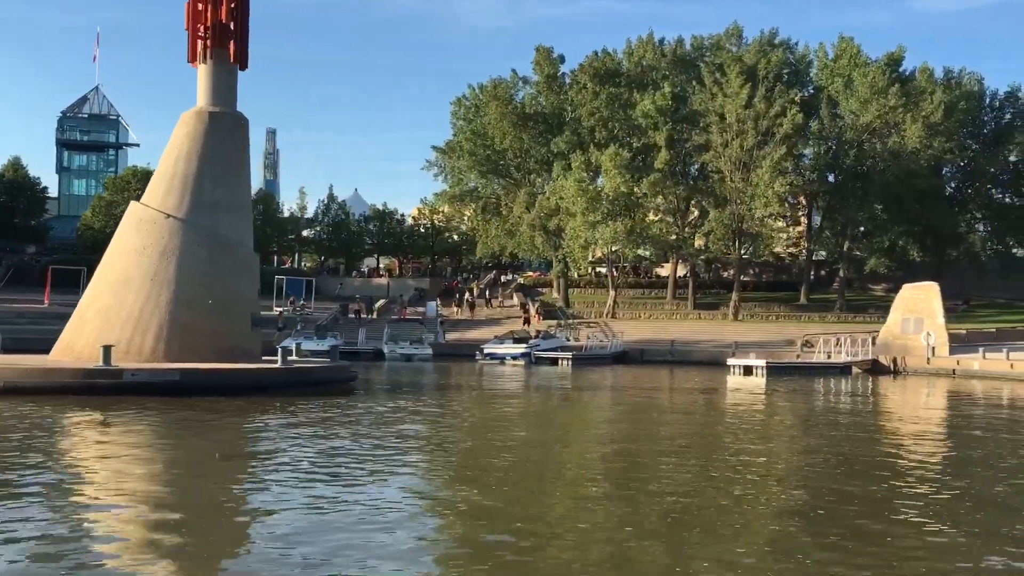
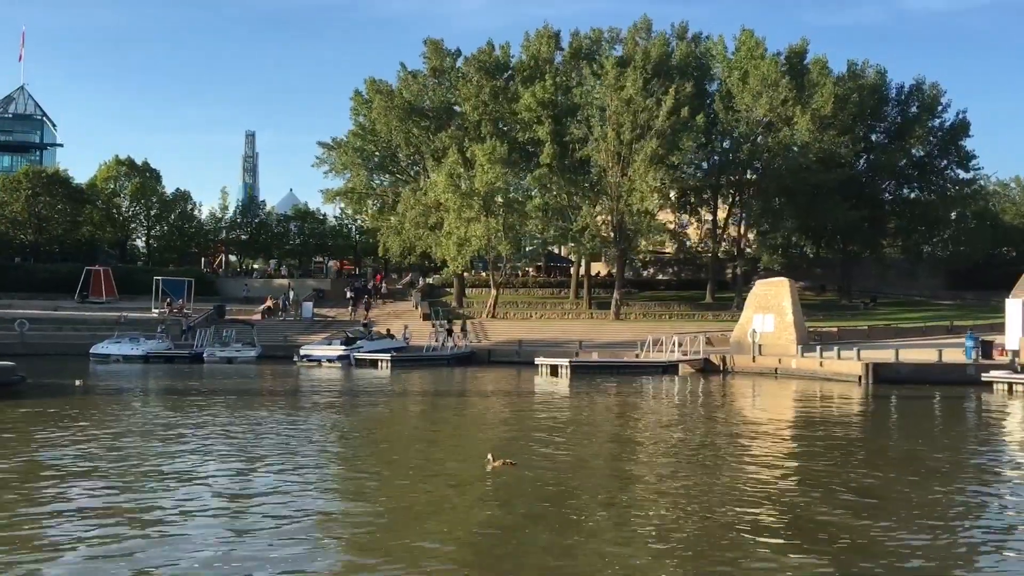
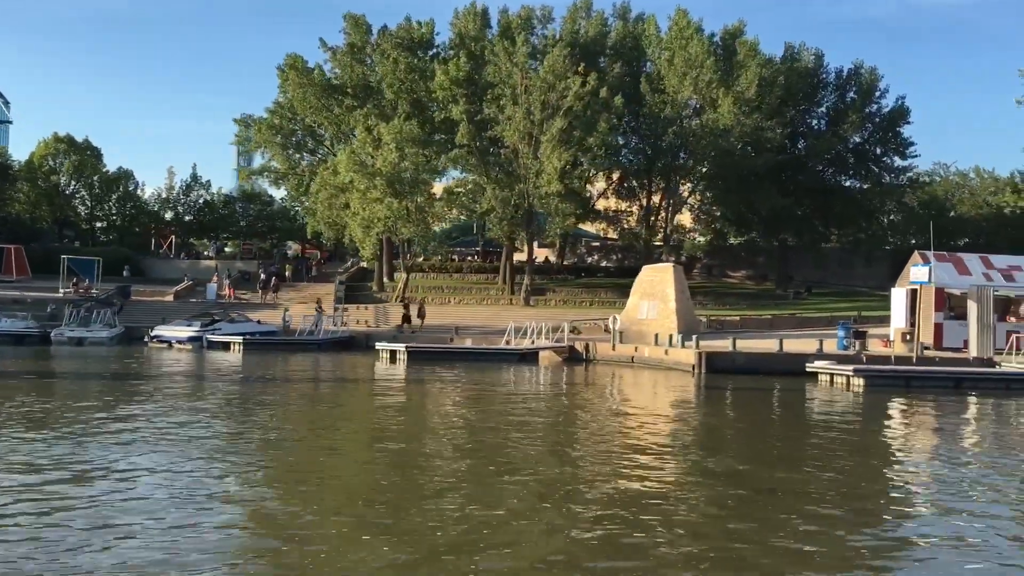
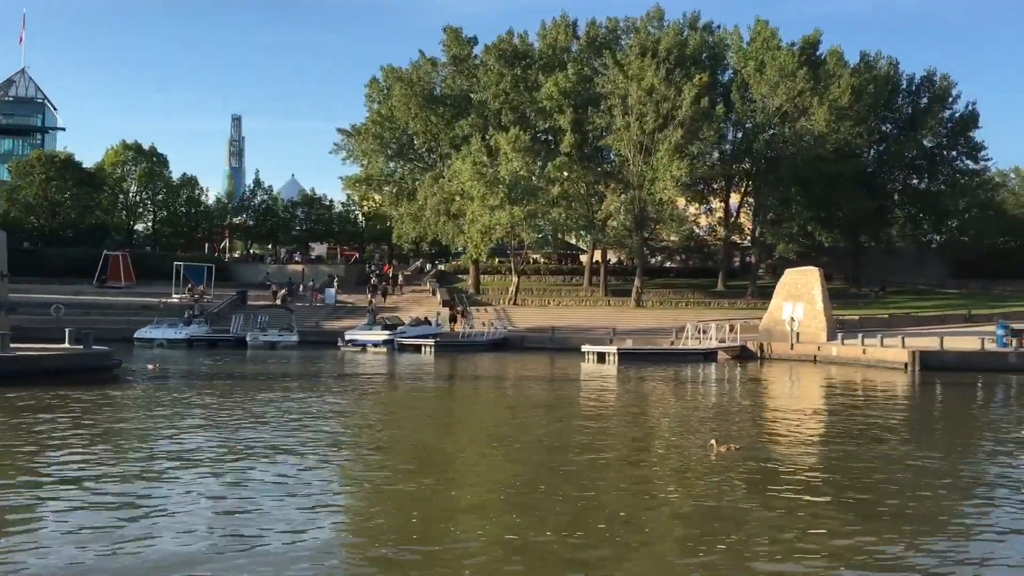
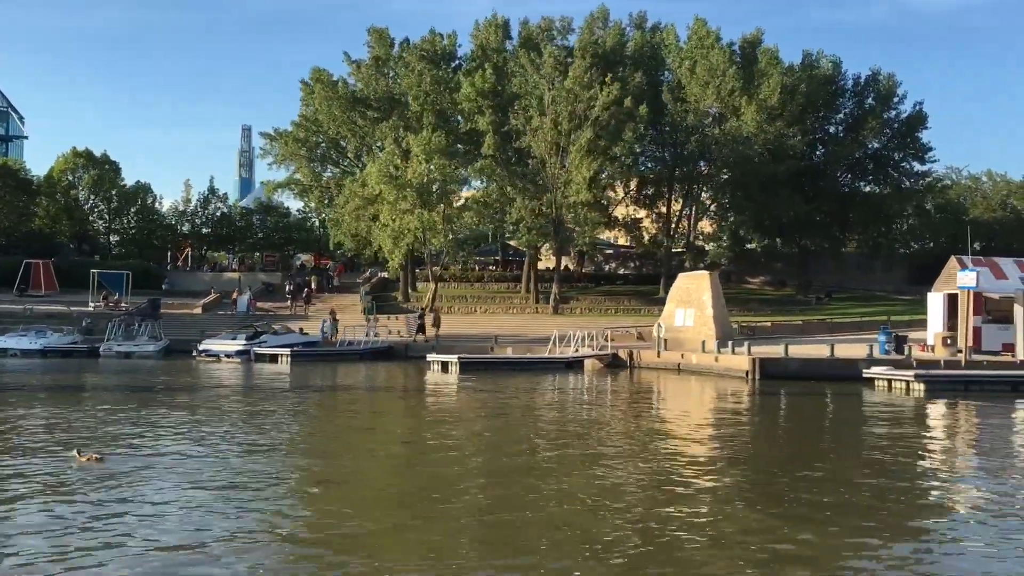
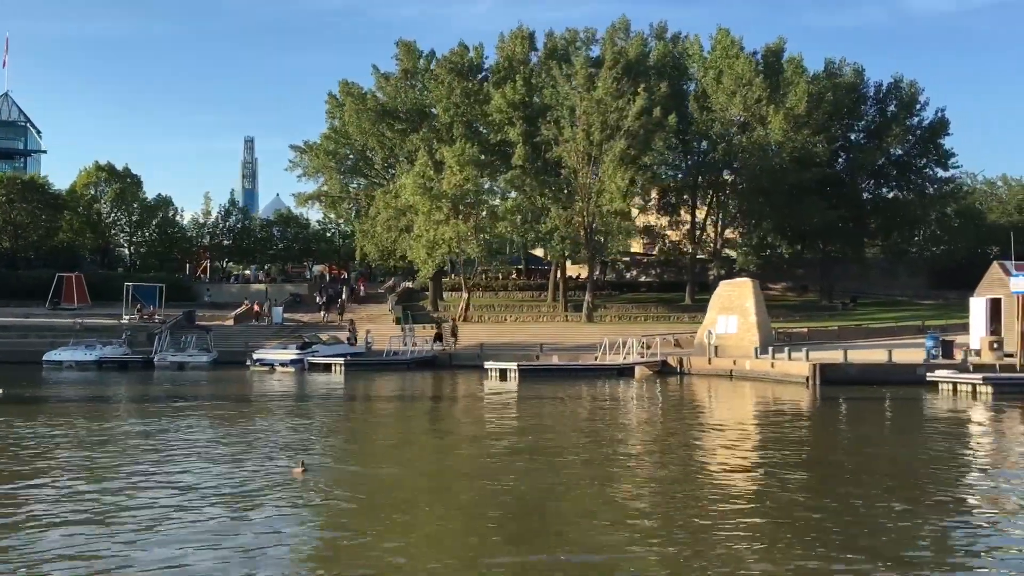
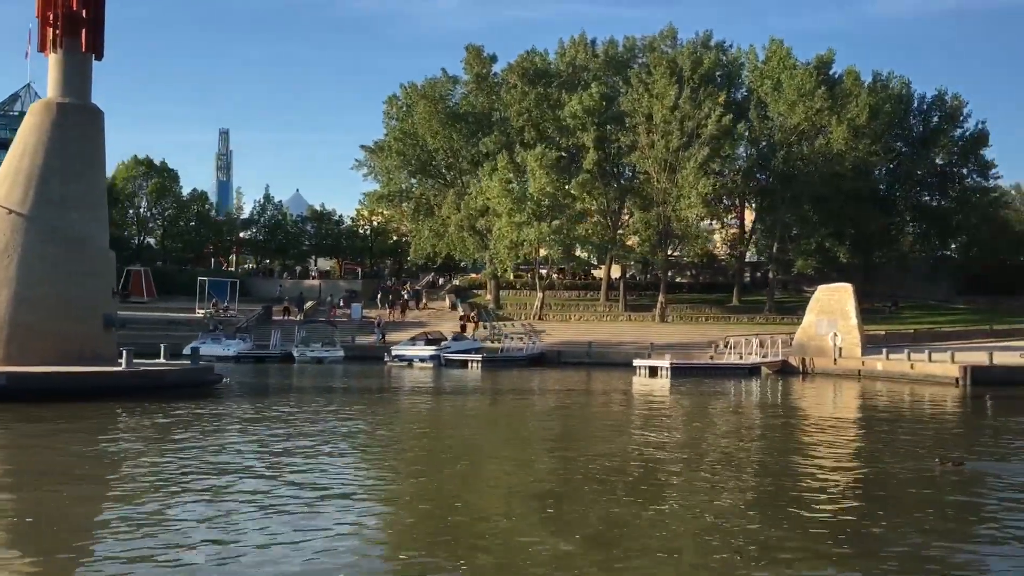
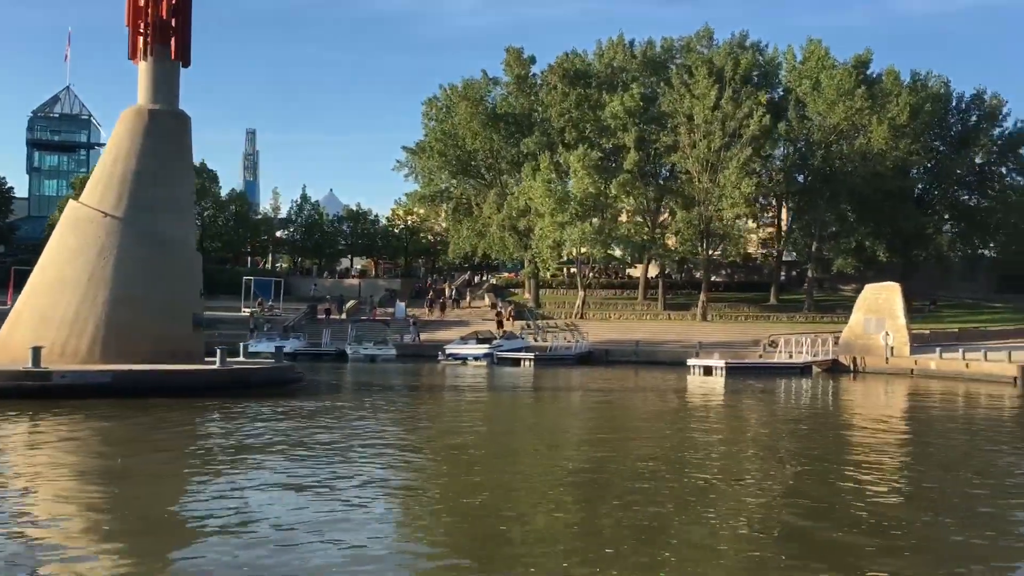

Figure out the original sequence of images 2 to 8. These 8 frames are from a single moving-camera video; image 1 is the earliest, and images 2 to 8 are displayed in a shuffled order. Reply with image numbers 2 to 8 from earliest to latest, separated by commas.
8, 7, 4, 2, 6, 5, 3
